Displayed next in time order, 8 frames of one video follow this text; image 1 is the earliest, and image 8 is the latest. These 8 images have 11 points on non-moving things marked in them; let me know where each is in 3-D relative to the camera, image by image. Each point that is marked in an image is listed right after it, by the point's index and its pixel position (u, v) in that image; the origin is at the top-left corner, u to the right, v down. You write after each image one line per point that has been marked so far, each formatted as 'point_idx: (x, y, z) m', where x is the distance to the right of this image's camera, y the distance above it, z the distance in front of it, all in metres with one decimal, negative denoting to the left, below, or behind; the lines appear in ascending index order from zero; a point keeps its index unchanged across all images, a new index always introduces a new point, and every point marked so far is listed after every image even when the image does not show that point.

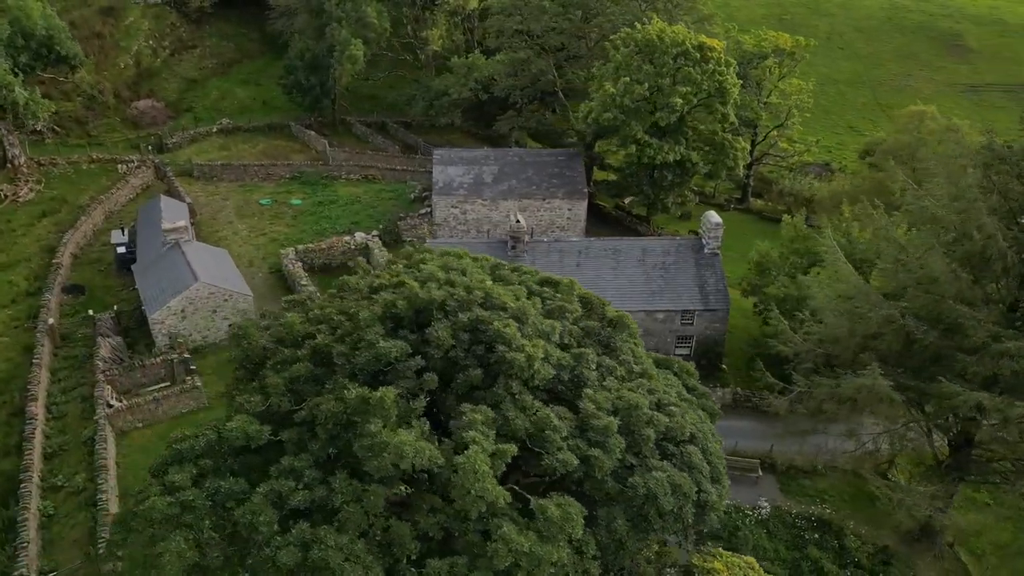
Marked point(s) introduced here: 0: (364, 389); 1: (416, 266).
0: (-2.1, -1.5, +11.1) m
1: (-1.9, +0.4, +15.4) m
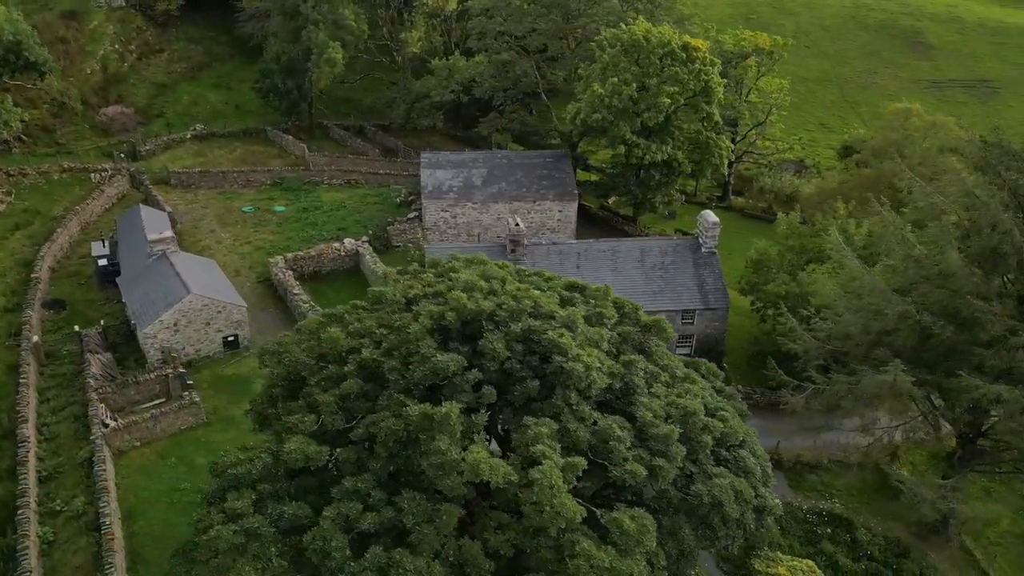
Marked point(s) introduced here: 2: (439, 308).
0: (-1.2, -1.7, +10.8) m
1: (-1.3, +0.2, +15.1) m
2: (-1.2, -0.3, +12.6) m
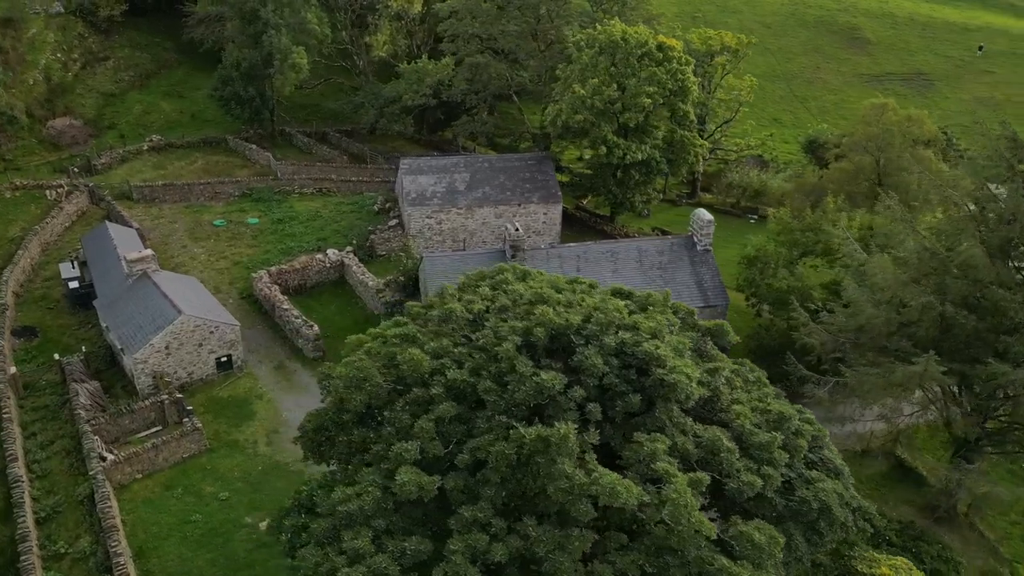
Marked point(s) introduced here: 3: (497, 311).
0: (+0.4, -1.9, +10.4) m
1: (-0.1, 0.0, +14.7) m
2: (+0.2, -0.6, +12.2) m
3: (-0.2, -0.4, +13.7) m
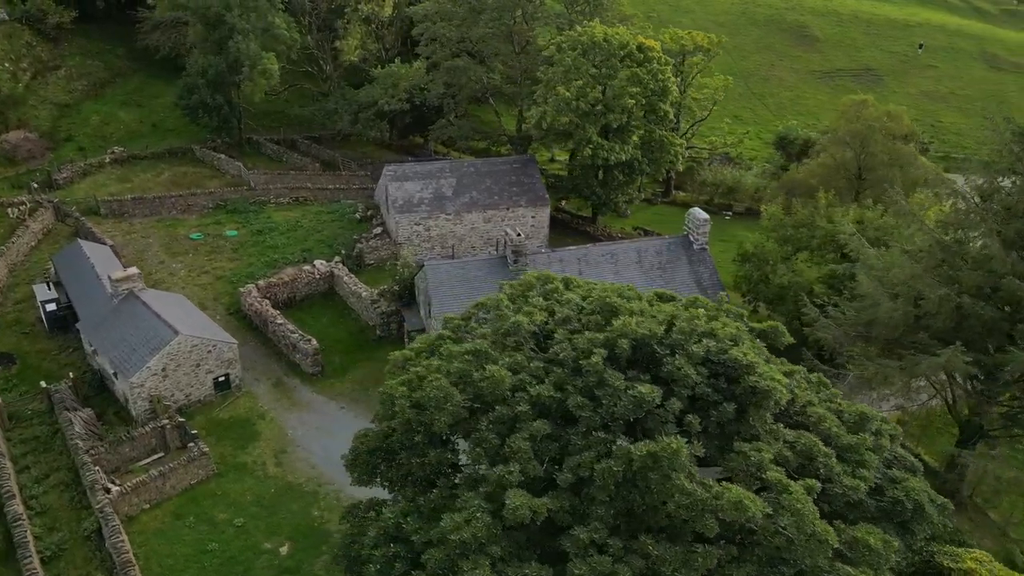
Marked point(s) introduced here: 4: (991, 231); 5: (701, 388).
0: (+1.8, -2.1, +10.2) m
1: (+1.0, -0.2, +14.5) m
2: (+1.5, -0.8, +12.0) m
3: (+0.9, -0.6, +13.4) m
4: (+12.6, +1.5, +20.0) m
5: (+2.8, -1.5, +11.3) m
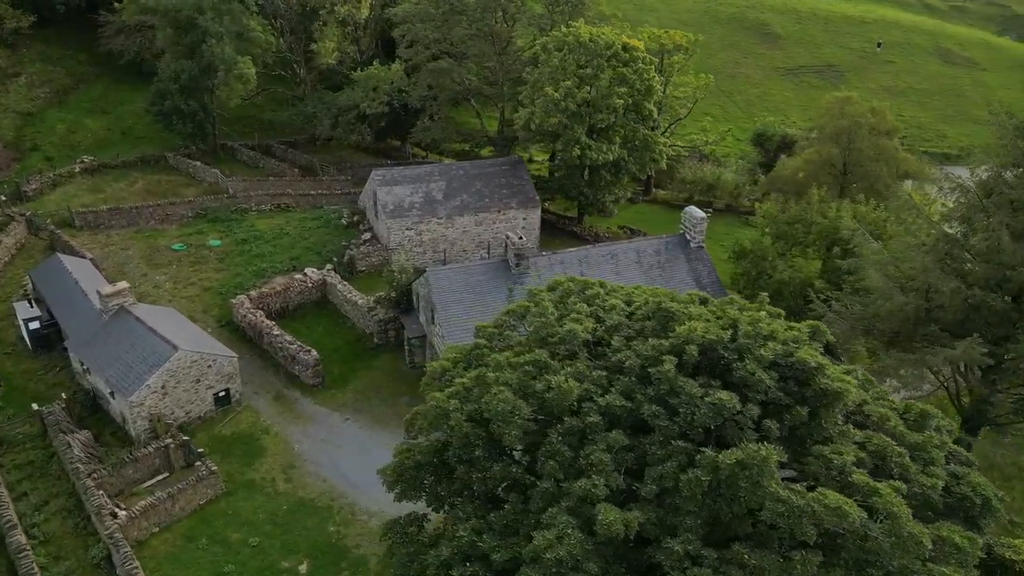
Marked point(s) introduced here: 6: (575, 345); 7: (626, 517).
0: (+3.0, -2.2, +10.1) m
1: (+1.8, -0.3, +14.3) m
2: (+2.5, -0.8, +11.8) m
3: (+1.9, -0.7, +13.2) m
4: (+13.1, +1.7, +20.4) m
5: (+3.9, -1.5, +11.2) m
6: (+1.1, -1.0, +13.0) m
7: (+1.5, -3.0, +9.9) m
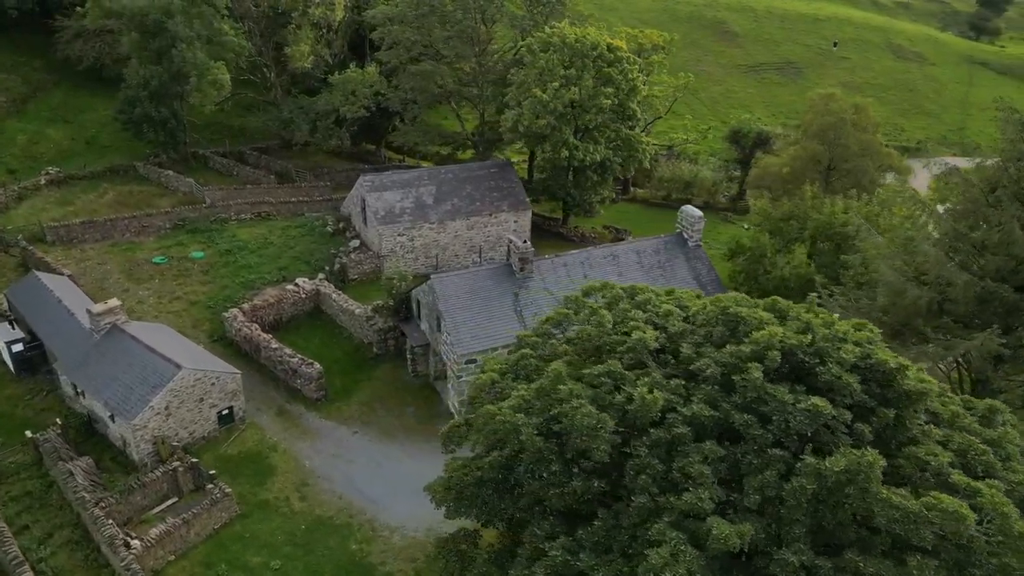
0: (+4.3, -2.2, +10.0) m
1: (+2.9, -0.4, +14.2) m
2: (+3.7, -0.9, +11.7) m
3: (+3.0, -0.8, +13.1) m
4: (+13.6, +1.9, +20.9) m
5: (+5.1, -1.6, +11.2) m
6: (+2.2, -1.2, +12.8) m
7: (+2.9, -3.1, +9.7) m
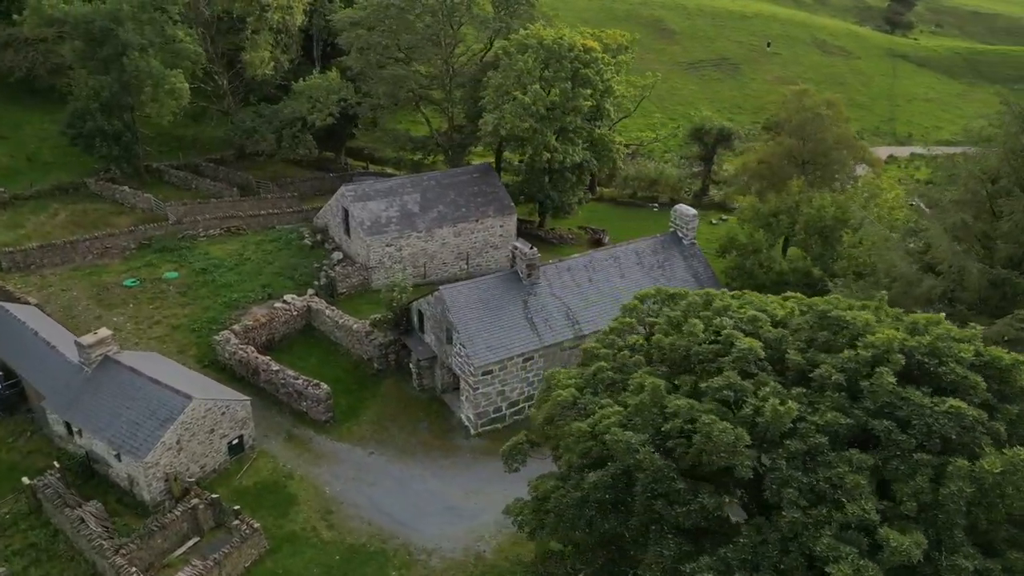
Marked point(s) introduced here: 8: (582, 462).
0: (+6.4, -2.3, +10.1) m
1: (+4.4, -0.5, +14.1) m
2: (+5.5, -1.0, +11.7) m
3: (+4.7, -0.9, +13.0) m
4: (+14.4, +2.3, +21.9) m
5: (+7.0, -1.6, +11.4) m
6: (+4.0, -1.3, +12.7) m
7: (+5.0, -3.2, +9.6) m
8: (+1.3, -3.2, +13.9) m
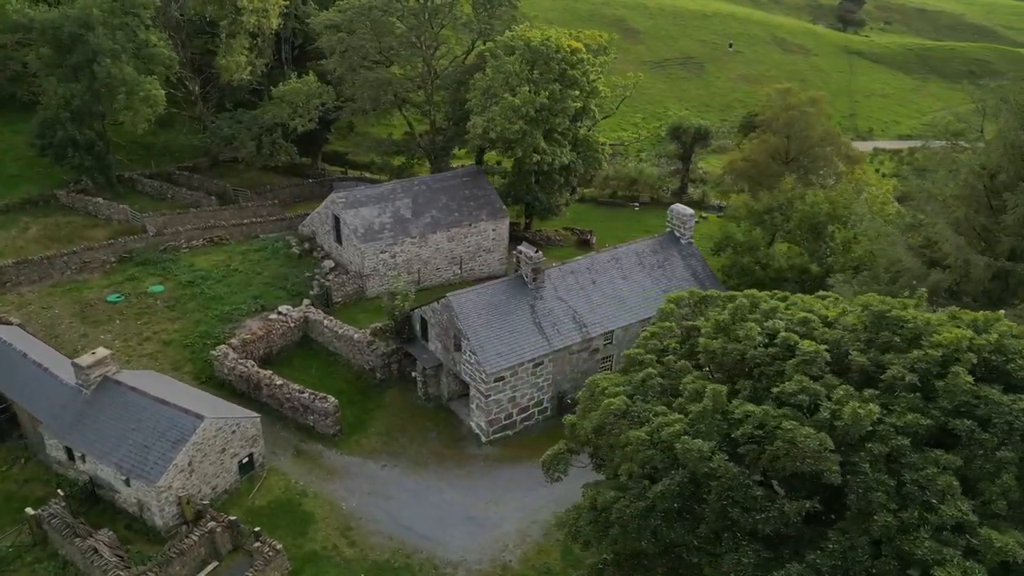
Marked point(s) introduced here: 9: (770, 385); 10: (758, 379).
0: (+7.6, -2.2, +10.2) m
1: (+5.4, -0.6, +14.1) m
2: (+6.6, -1.0, +11.8) m
3: (+5.7, -1.0, +13.1) m
4: (+14.8, +2.6, +22.5) m
5: (+8.2, -1.5, +11.6) m
6: (+5.0, -1.3, +12.7) m
7: (+6.3, -3.2, +9.7) m
8: (+2.3, -3.3, +13.7) m
9: (+4.6, -1.8, +13.8) m
10: (+4.5, -1.7, +14.0) m
